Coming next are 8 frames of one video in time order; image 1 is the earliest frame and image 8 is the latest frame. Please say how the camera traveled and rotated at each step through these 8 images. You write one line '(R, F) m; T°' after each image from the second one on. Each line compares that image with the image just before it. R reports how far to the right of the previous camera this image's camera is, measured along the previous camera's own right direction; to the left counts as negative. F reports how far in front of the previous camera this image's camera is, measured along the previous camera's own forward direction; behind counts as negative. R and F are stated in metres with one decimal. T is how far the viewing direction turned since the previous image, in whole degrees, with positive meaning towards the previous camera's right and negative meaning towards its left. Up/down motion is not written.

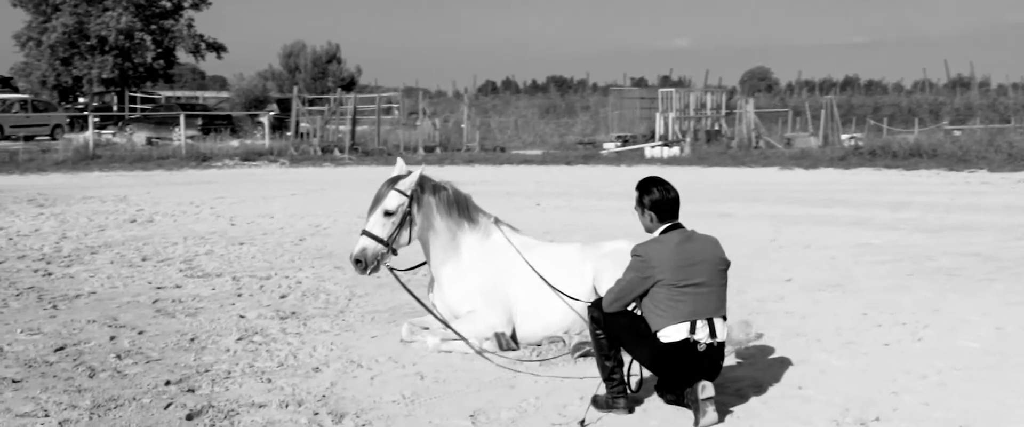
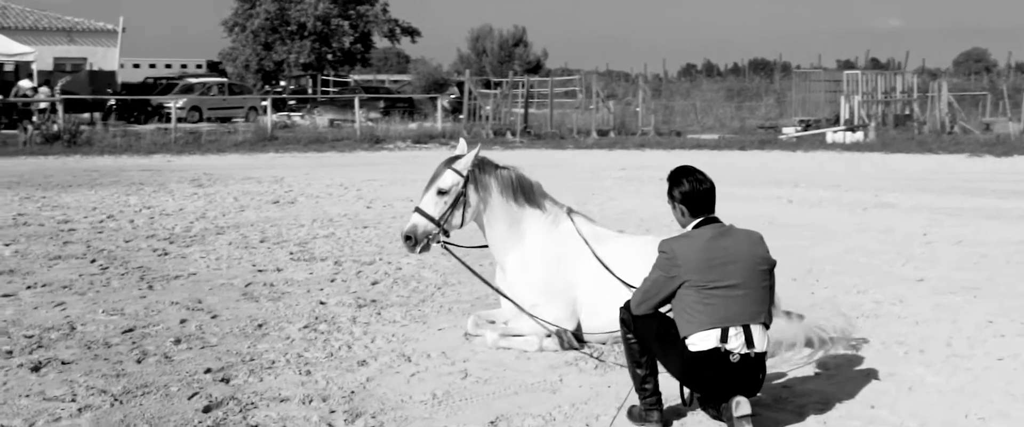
(+0.8, +0.5) m; -10°
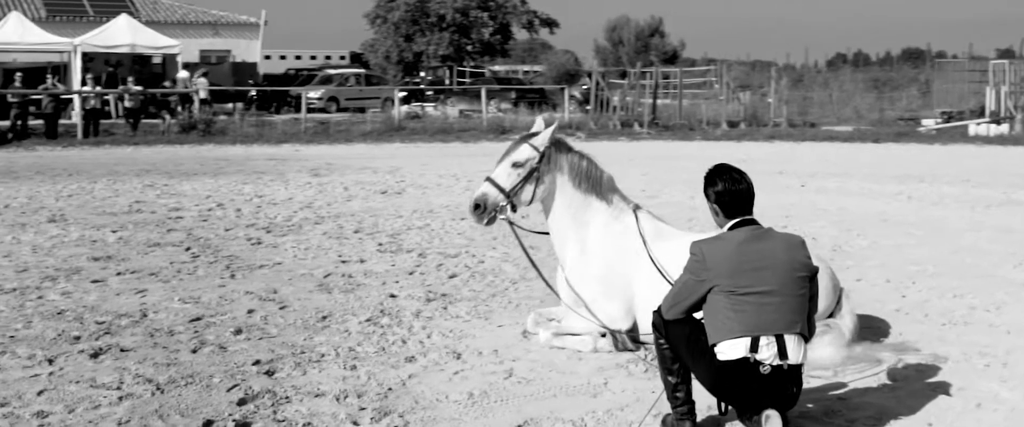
(+0.5, +0.2) m; -7°
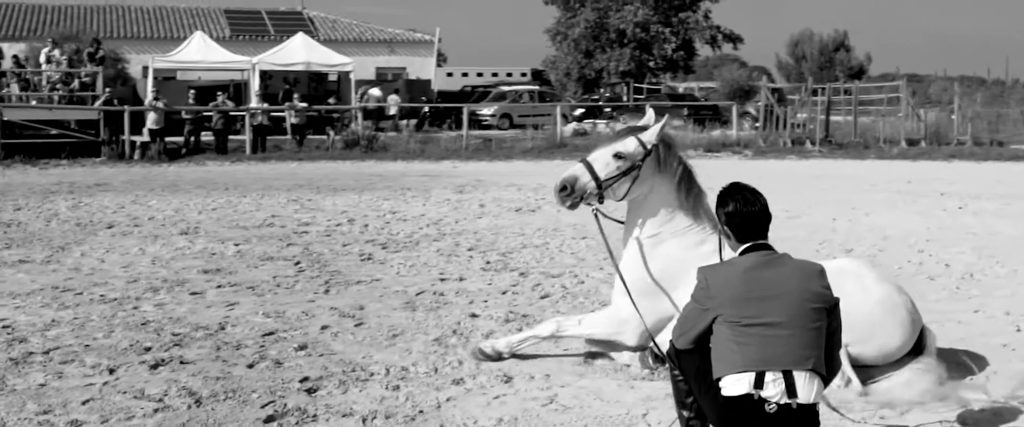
(+0.7, +0.3) m; -10°
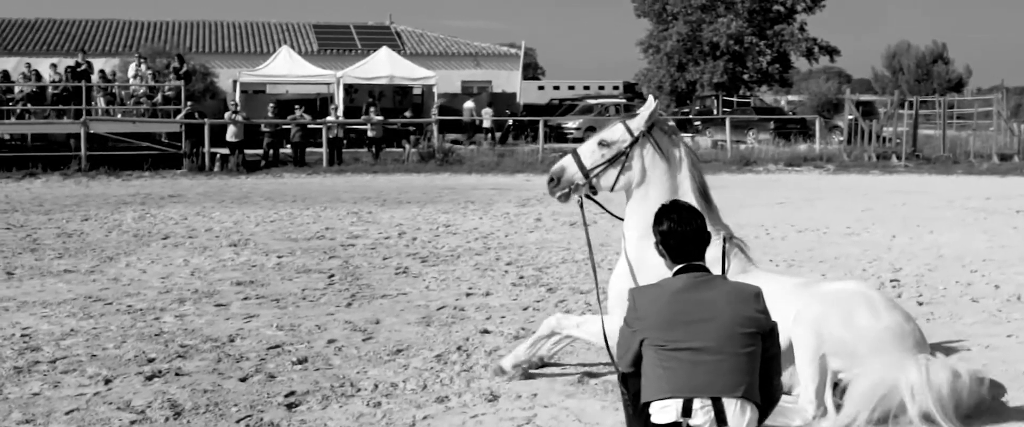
(+0.6, +0.2) m; -5°
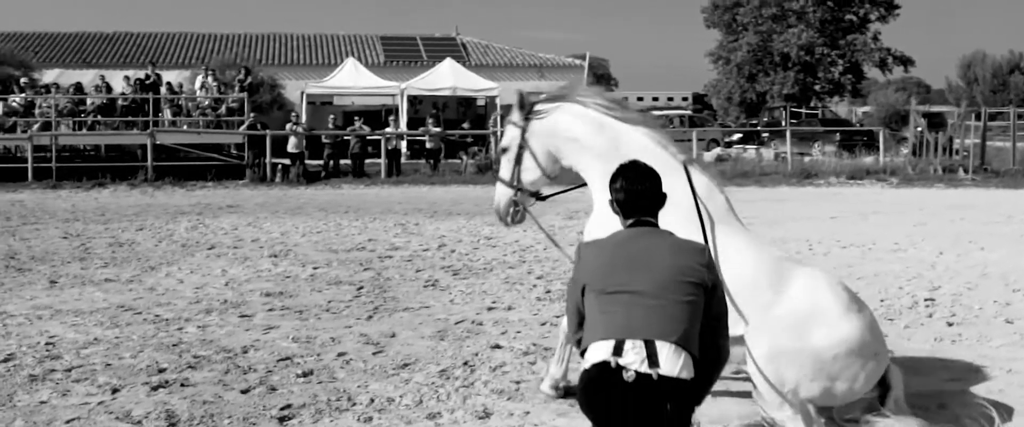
(+0.5, 0.0) m; -4°
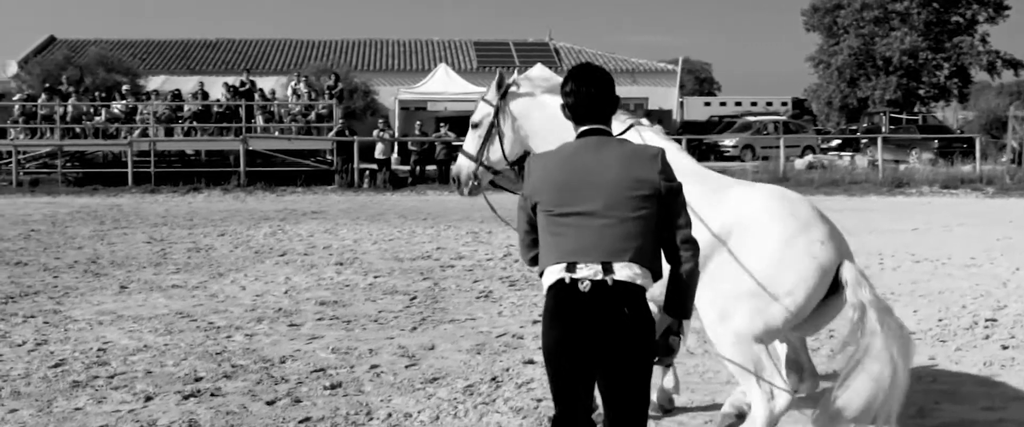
(+0.5, 0.0) m; -5°
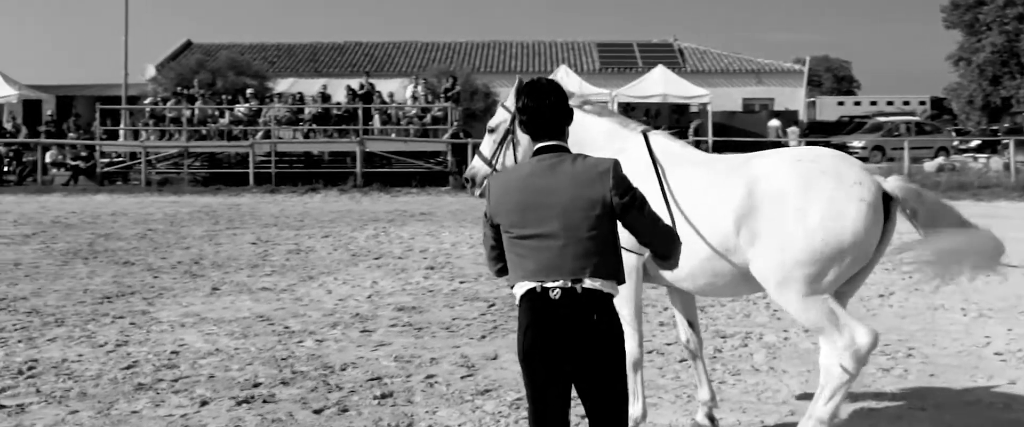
(+0.5, +0.1) m; -7°
